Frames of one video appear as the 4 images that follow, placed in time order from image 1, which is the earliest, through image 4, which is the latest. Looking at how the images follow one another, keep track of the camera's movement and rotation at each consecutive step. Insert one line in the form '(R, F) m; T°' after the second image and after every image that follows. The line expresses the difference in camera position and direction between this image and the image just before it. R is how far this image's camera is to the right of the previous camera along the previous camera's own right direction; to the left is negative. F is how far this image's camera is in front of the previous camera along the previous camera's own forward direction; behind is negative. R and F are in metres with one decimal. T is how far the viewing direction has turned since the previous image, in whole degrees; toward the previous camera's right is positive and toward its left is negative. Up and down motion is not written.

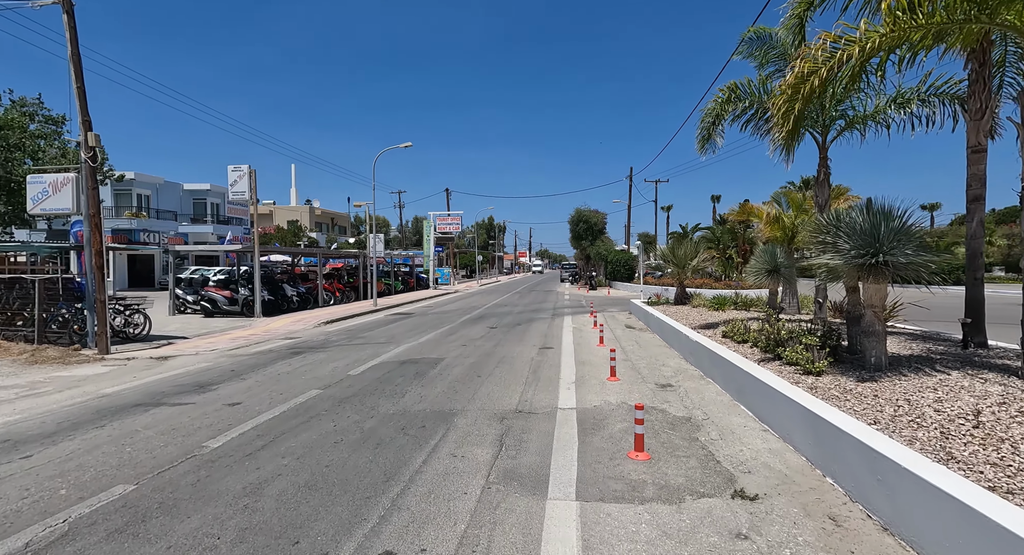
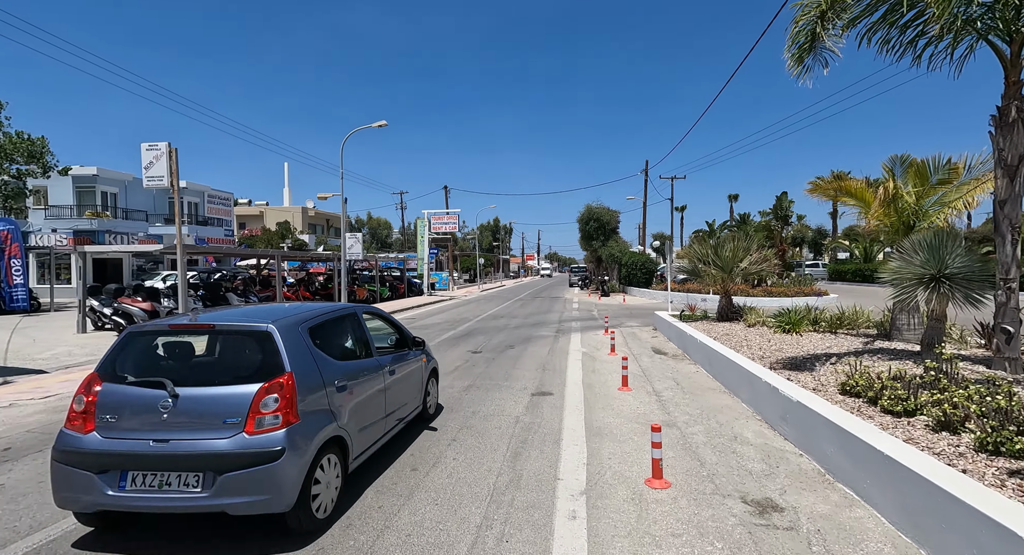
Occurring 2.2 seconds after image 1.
(+0.5, +4.0) m; -1°
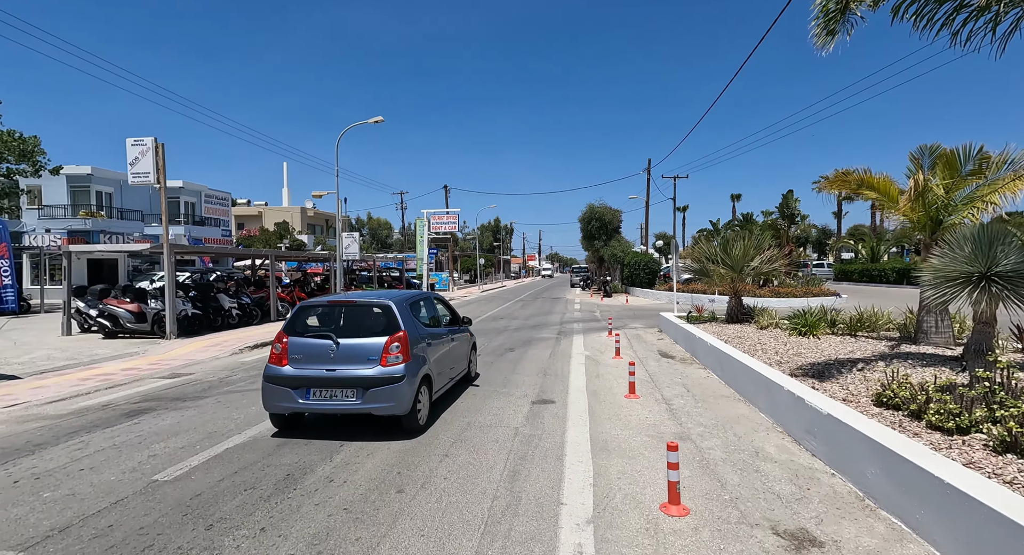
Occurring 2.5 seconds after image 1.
(0.0, +0.5) m; 0°
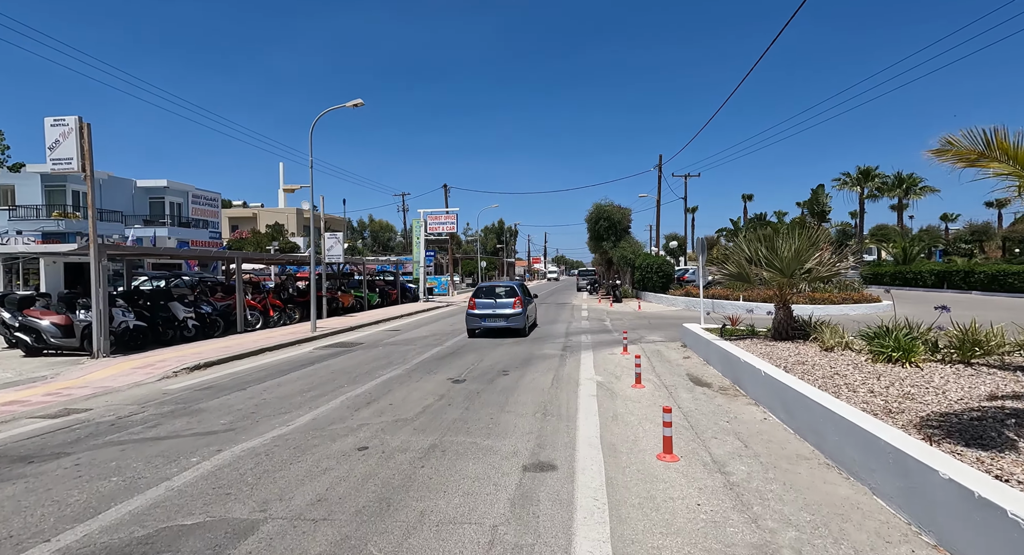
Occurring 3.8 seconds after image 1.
(+0.2, +2.3) m; -1°
